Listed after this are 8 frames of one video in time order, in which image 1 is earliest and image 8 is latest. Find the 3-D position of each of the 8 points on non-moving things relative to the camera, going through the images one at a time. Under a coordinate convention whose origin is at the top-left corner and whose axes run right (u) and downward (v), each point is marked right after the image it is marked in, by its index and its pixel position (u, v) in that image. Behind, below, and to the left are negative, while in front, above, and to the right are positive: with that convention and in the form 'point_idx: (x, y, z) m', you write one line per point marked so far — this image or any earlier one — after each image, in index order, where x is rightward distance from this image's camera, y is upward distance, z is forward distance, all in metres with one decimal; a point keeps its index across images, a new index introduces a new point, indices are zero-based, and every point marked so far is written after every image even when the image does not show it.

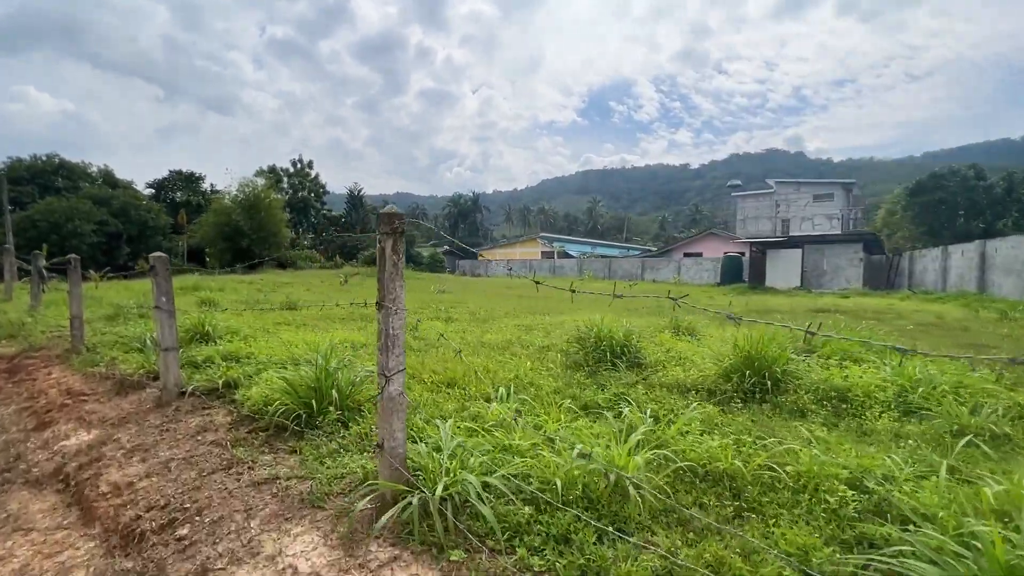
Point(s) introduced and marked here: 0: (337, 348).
0: (-1.8, -0.7, +5.1) m
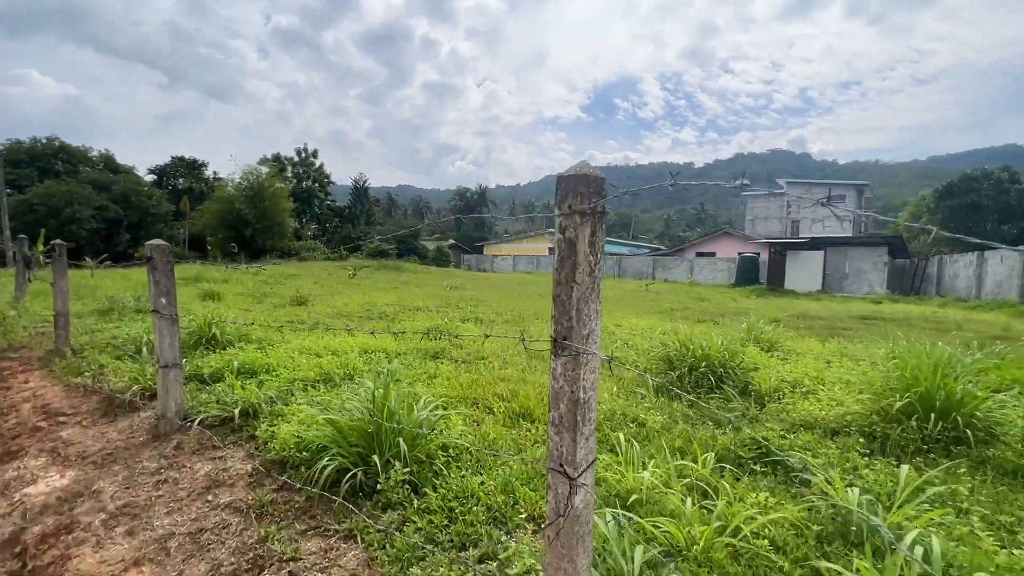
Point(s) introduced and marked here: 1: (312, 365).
0: (-1.2, -0.7, +4.2) m
1: (-1.7, -0.6, +4.0) m
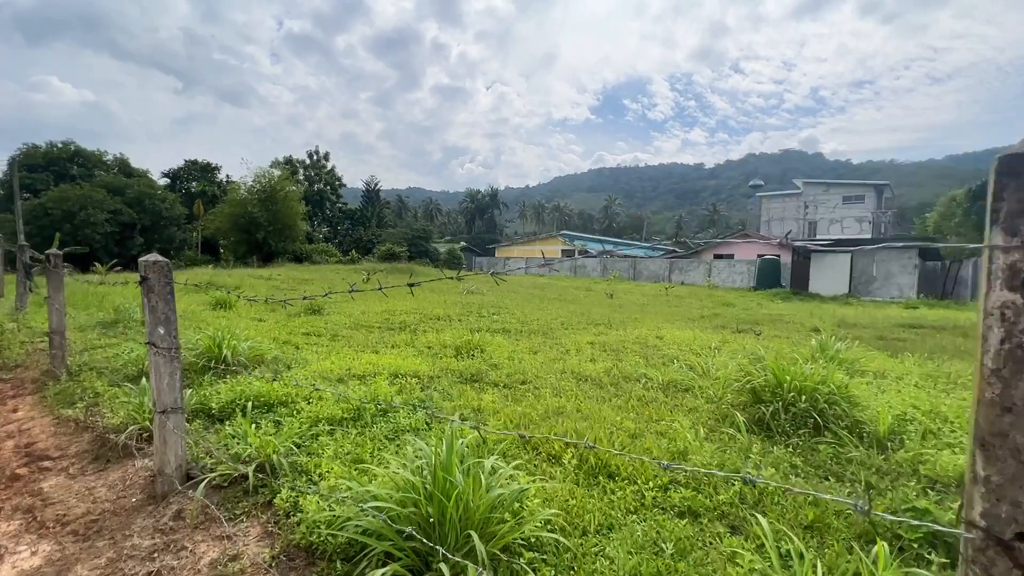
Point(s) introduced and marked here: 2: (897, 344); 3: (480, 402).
0: (-0.8, -0.8, +3.6) m
1: (-1.2, -0.8, +3.4) m
2: (+6.2, -0.9, +7.6) m
3: (-0.2, -0.9, +3.7) m
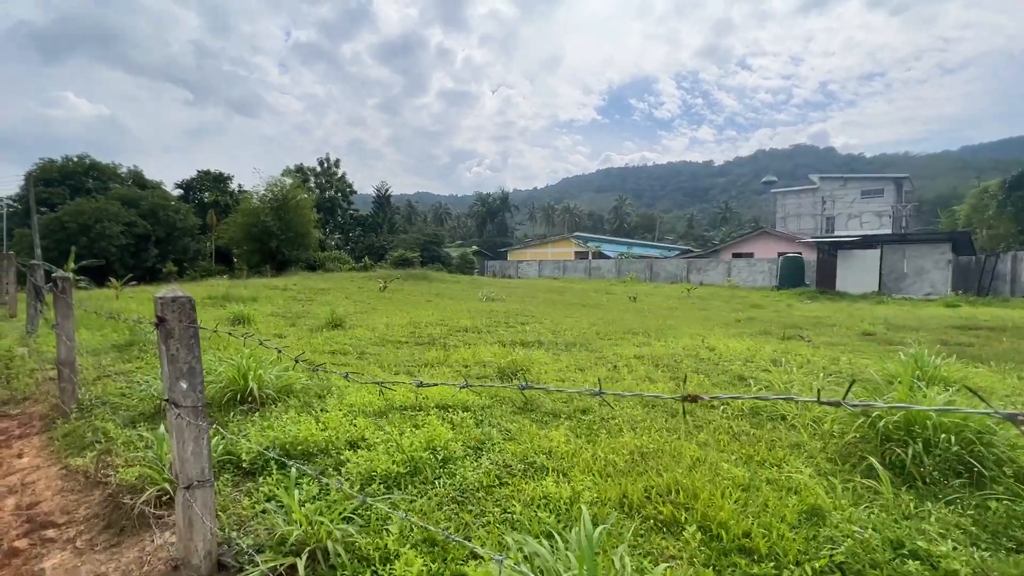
0: (-0.3, -1.0, +3.1) m
1: (-0.8, -0.9, +2.9) m
2: (+6.8, -0.9, +7.0) m
3: (+0.3, -1.0, +3.1) m
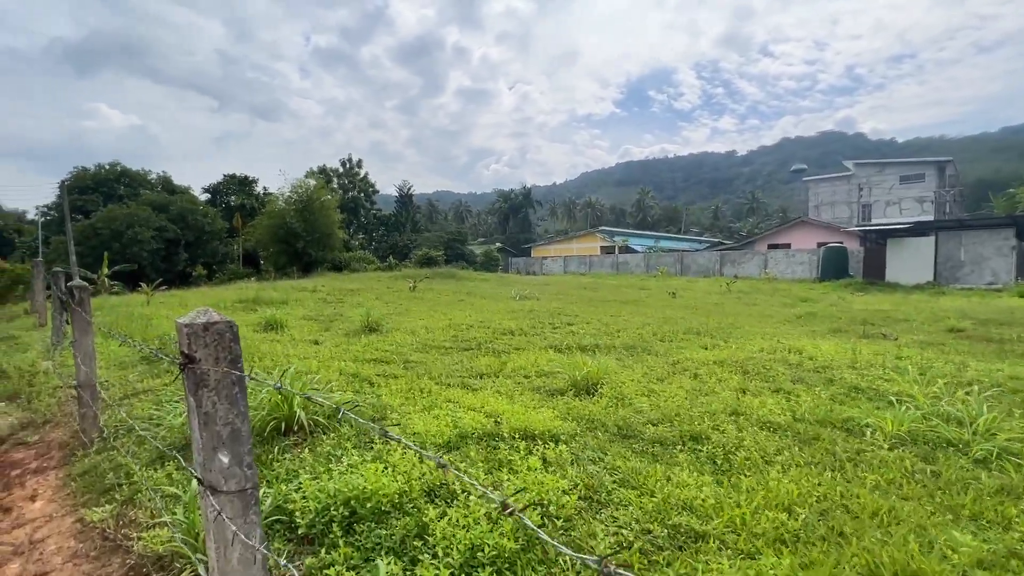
0: (+0.3, -1.0, +2.4) m
1: (-0.1, -1.0, +2.2) m
2: (+7.6, -0.8, +6.0) m
3: (+0.9, -1.0, +2.4) m
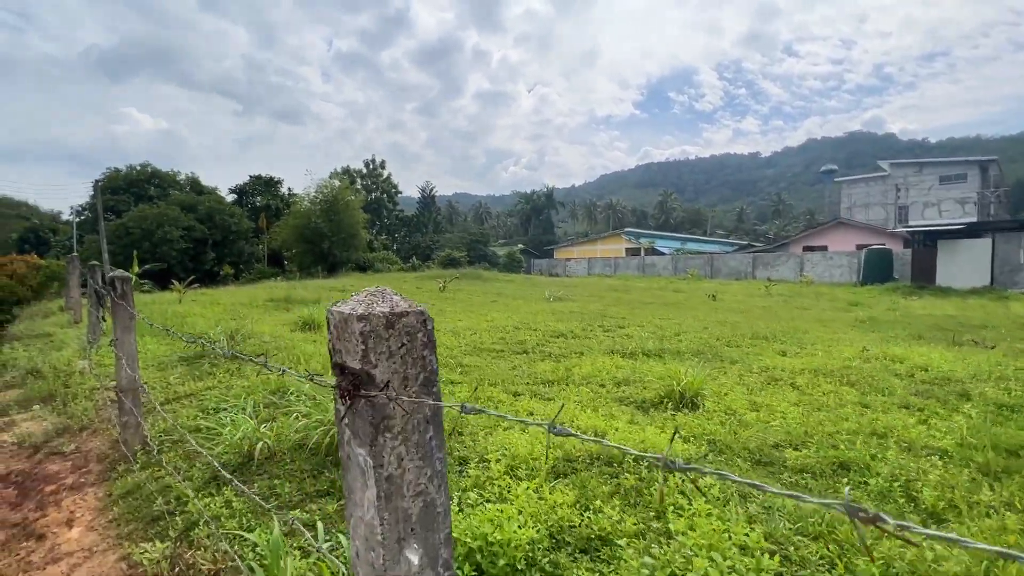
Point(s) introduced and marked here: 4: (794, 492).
0: (+1.0, -1.0, +1.8) m
1: (+0.5, -0.9, +1.7) m
2: (+8.4, -0.8, +5.1) m
3: (+1.5, -1.0, +1.8) m
4: (+1.4, -1.0, +2.4) m
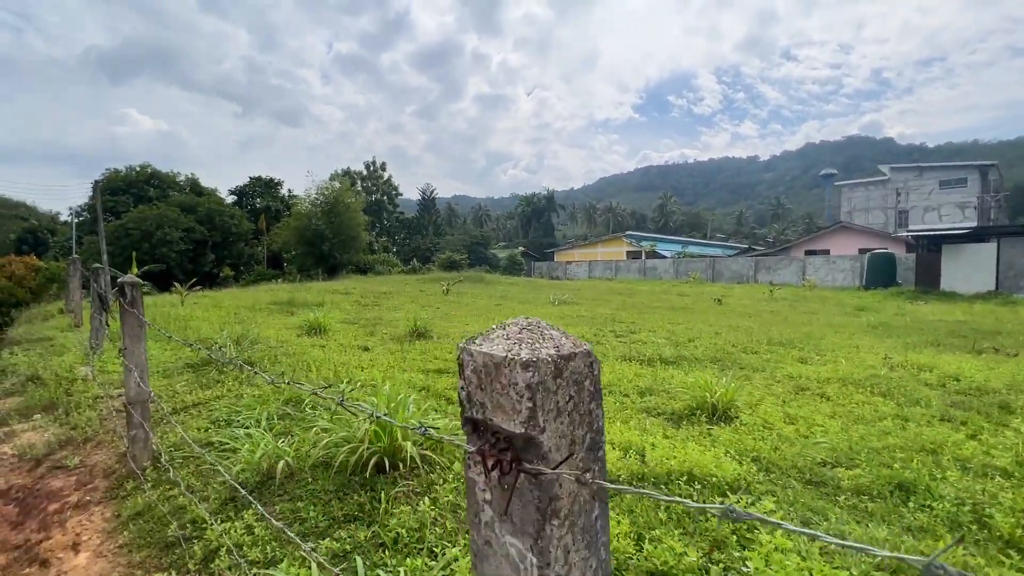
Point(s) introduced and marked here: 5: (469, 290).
0: (+1.2, -1.0, +1.7) m
1: (+0.7, -1.0, +1.5) m
2: (+8.5, -0.9, +5.0) m
3: (+1.7, -1.1, +1.7) m
4: (+1.6, -1.1, +2.3) m
5: (-1.7, -0.1, +18.9) m
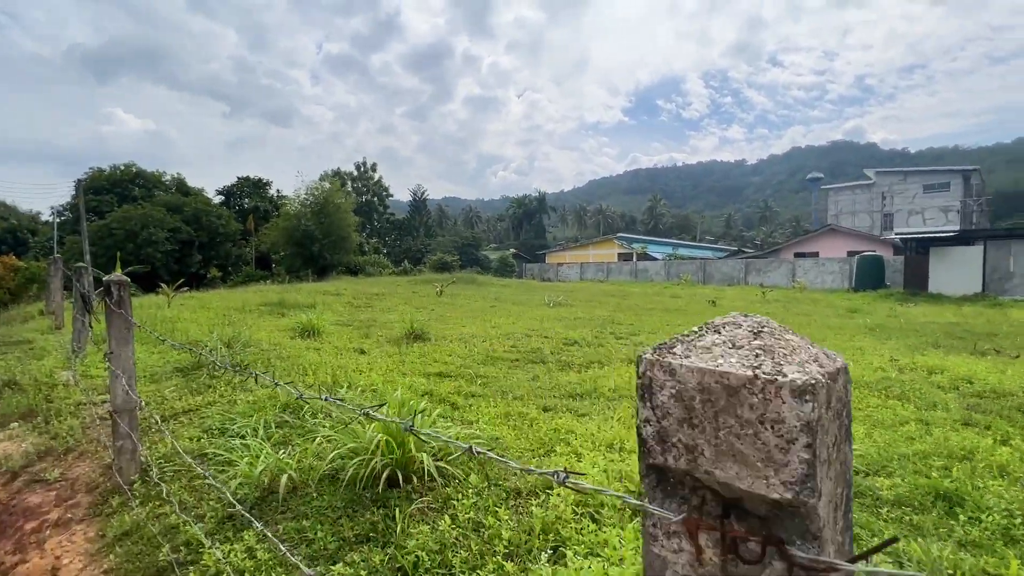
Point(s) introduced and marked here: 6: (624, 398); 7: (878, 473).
0: (+1.3, -1.0, +1.5) m
1: (+0.8, -1.0, +1.4) m
2: (+8.6, -0.9, +5.0) m
3: (+1.8, -1.0, +1.5) m
4: (+1.8, -1.1, +2.1) m
5: (-1.9, -0.1, +18.6) m
6: (+1.0, -1.0, +4.4) m
7: (+2.1, -1.1, +2.7) m
